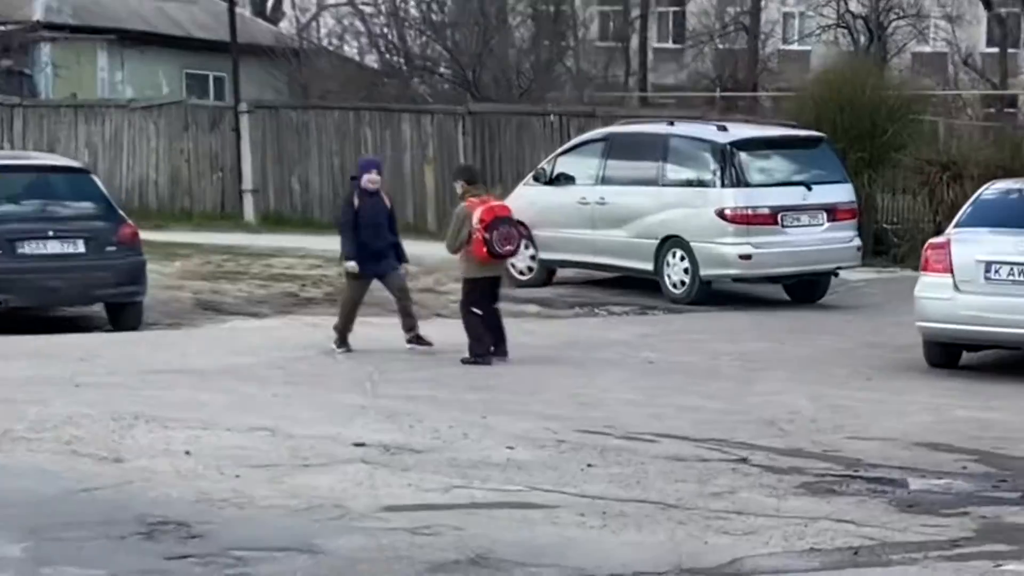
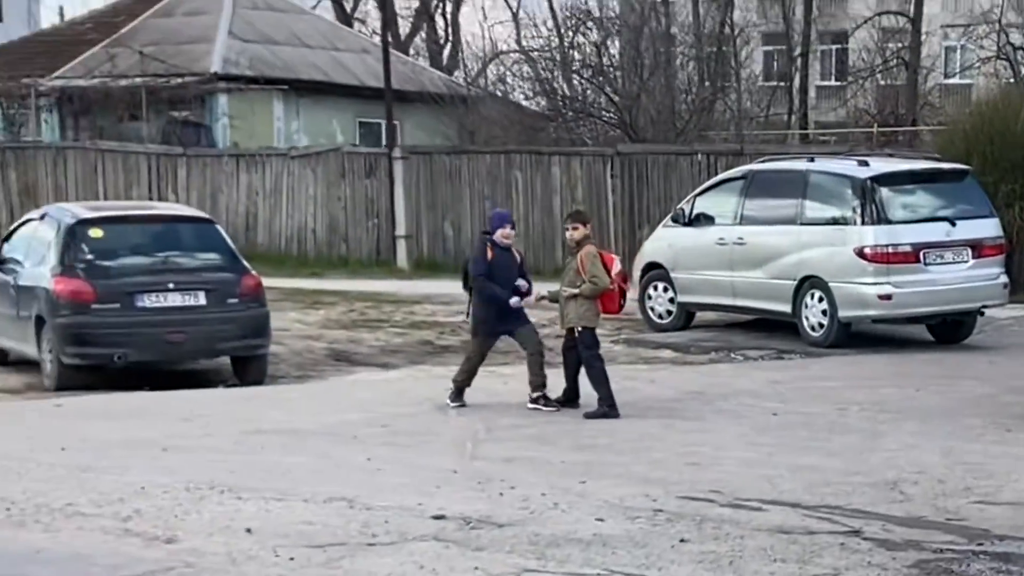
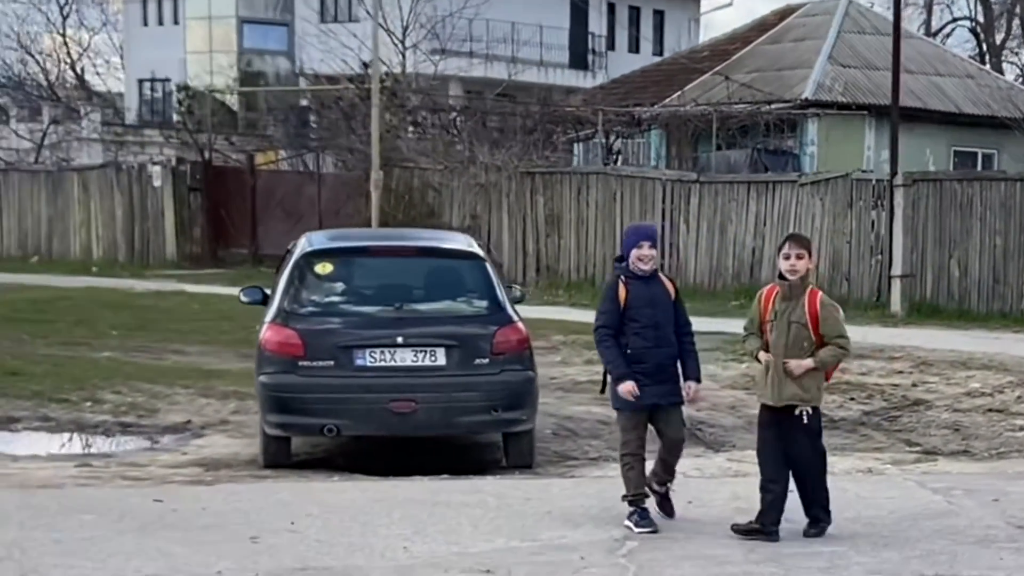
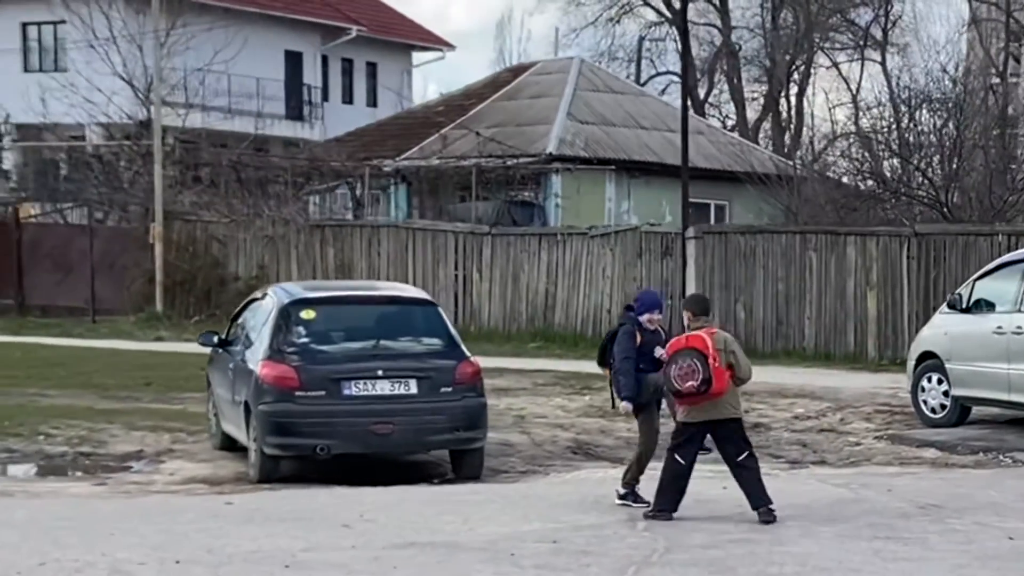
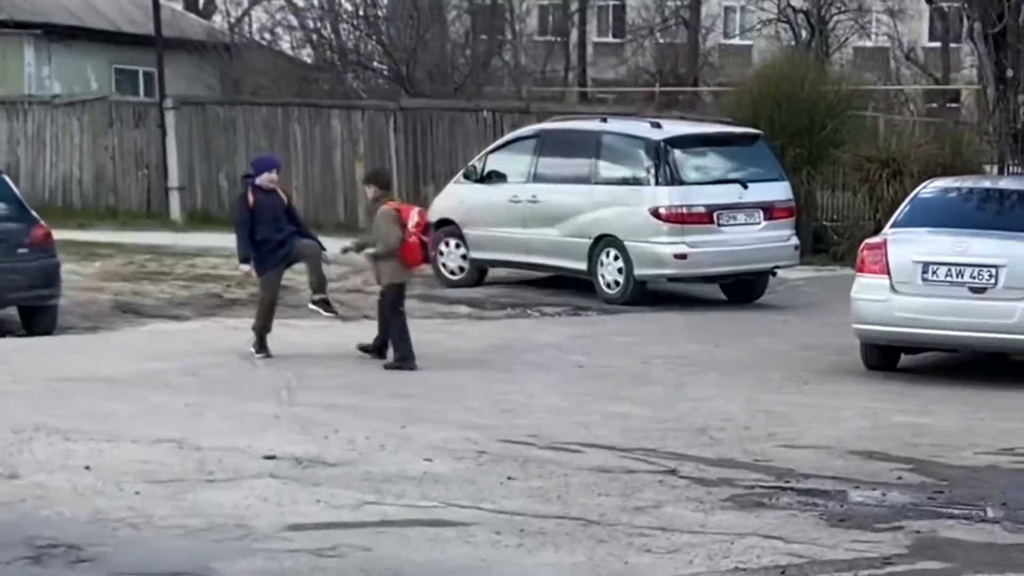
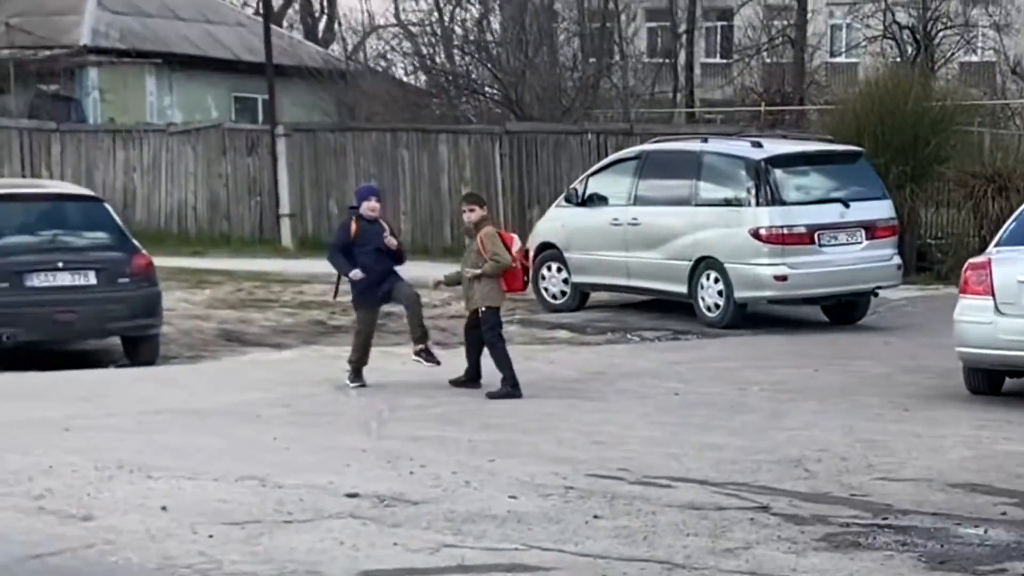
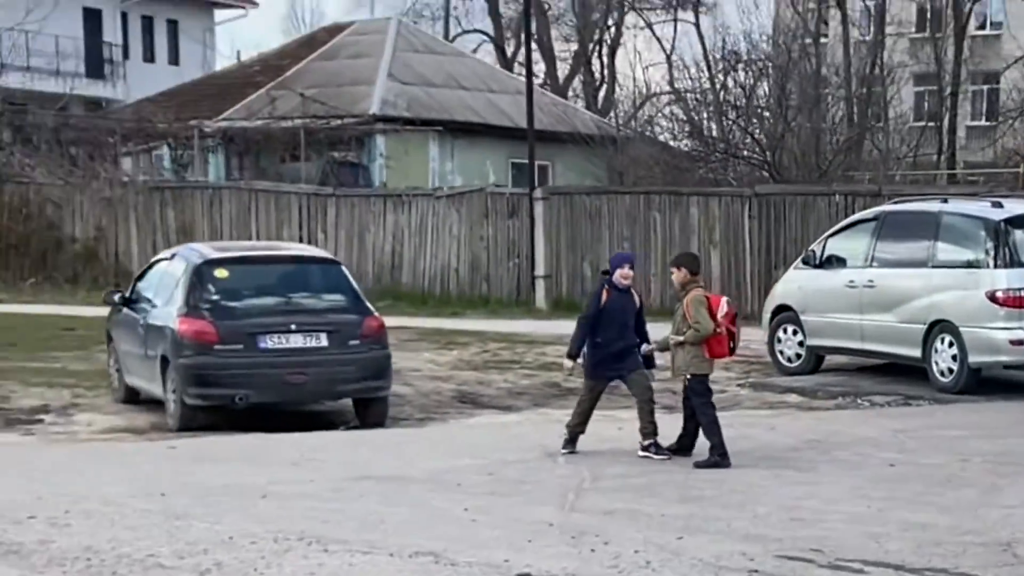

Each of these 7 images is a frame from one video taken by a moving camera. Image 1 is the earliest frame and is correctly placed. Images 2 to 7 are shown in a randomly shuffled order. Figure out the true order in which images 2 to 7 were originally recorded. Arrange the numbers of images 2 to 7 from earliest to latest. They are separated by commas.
5, 6, 2, 7, 4, 3
